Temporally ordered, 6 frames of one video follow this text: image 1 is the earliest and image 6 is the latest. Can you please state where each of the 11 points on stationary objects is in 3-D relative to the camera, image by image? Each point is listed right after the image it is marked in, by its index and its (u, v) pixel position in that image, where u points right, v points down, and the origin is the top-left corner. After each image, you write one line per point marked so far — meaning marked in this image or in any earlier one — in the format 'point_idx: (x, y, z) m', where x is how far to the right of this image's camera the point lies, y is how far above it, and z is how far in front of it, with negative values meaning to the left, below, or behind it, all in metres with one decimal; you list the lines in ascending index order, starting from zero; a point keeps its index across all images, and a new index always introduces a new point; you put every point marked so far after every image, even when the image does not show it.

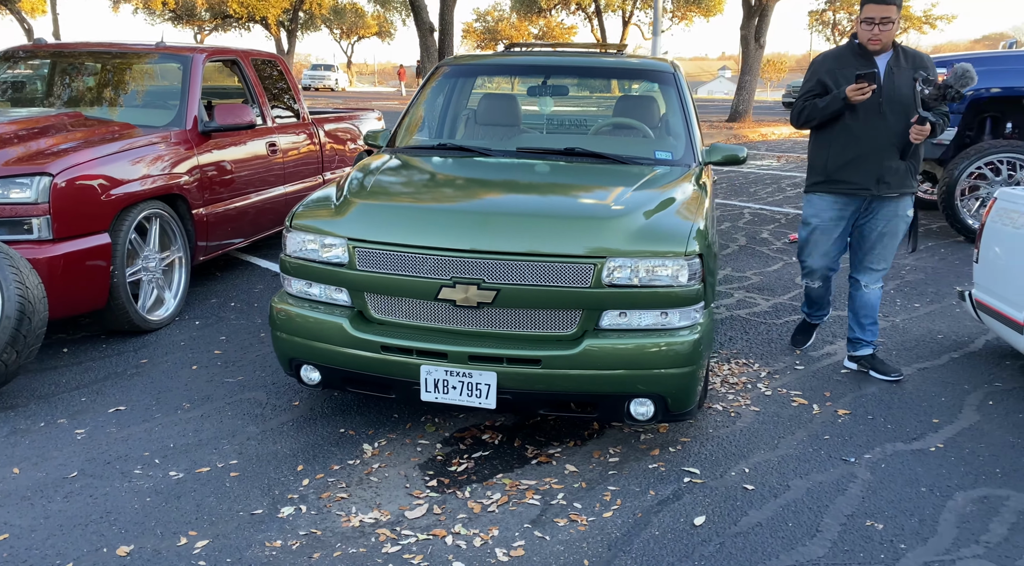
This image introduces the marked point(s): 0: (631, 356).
0: (+0.5, -0.3, +3.0) m
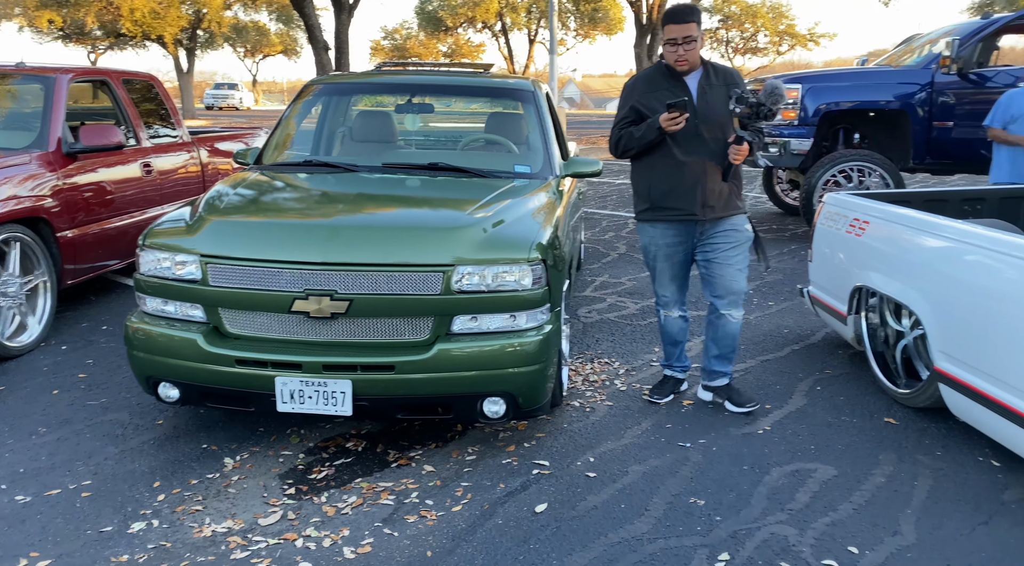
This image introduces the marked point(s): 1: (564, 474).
0: (-0.1, -0.3, +3.2) m
1: (+0.2, -0.8, +3.1) m
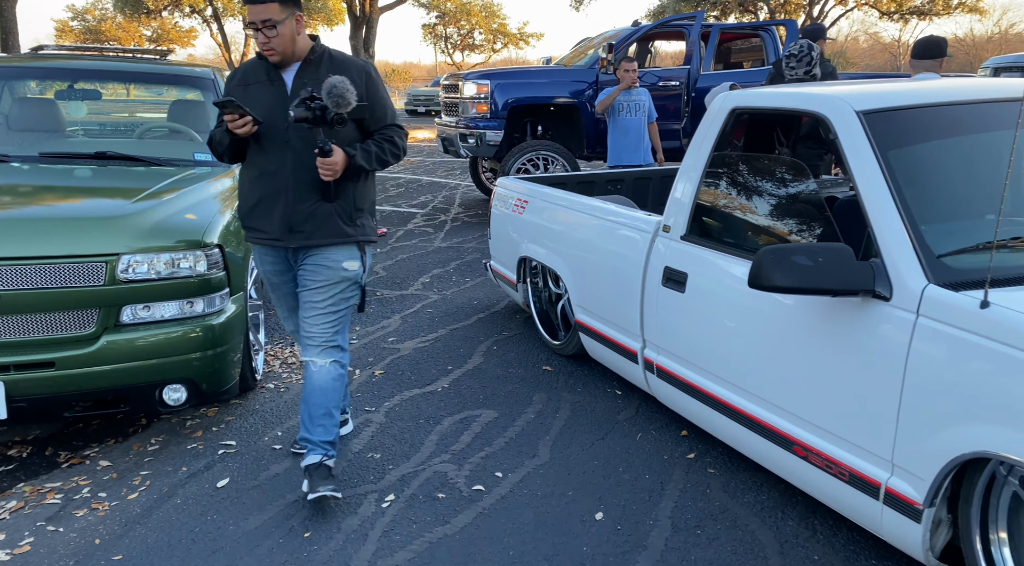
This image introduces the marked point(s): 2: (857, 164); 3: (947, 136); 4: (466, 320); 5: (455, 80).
0: (-1.5, -0.3, +3.2) m
1: (-1.2, -0.7, +3.3) m
2: (+1.2, +0.4, +2.5) m
3: (+1.5, +0.5, +2.6) m
4: (-0.3, -0.2, +5.1) m
5: (-0.7, +2.4, +8.7) m
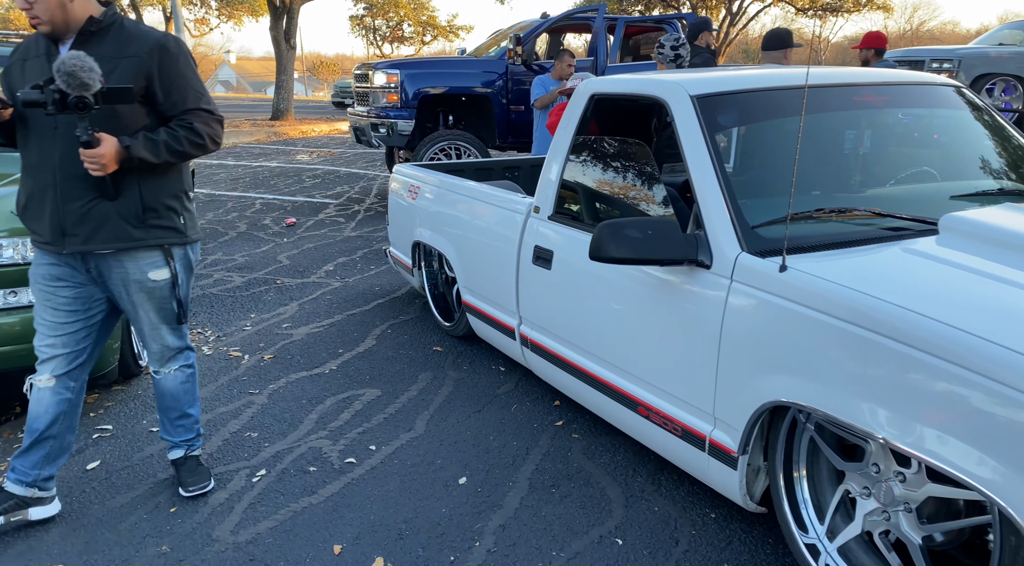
0: (-2.1, -0.2, +3.2) m
1: (-1.7, -0.7, +3.3) m
2: (+0.6, +0.5, +2.7) m
3: (+1.0, +0.6, +2.8) m
4: (-1.0, -0.1, +5.2) m
5: (-1.7, +2.5, +8.8) m
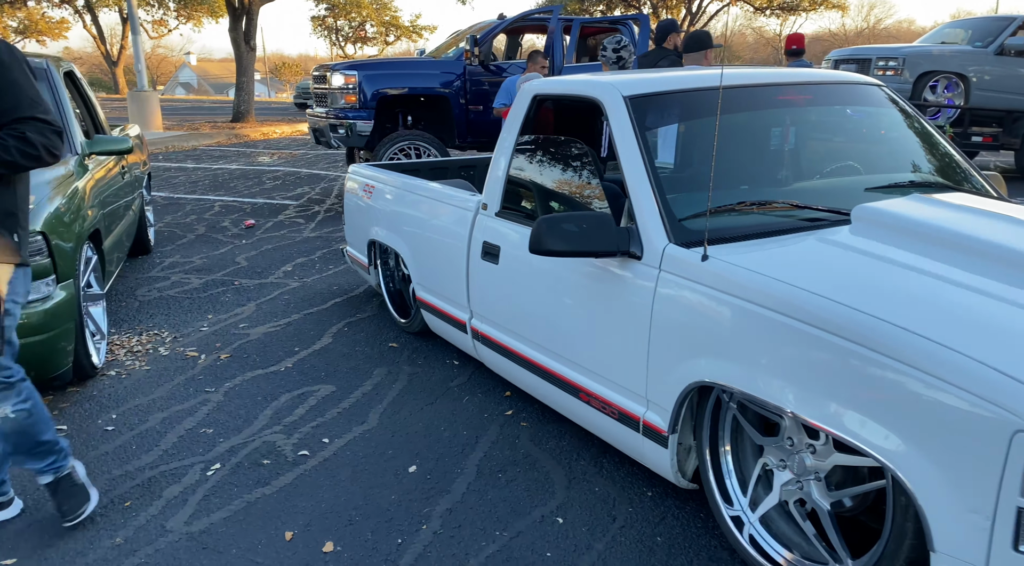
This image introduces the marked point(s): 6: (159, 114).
0: (-2.3, -0.2, +3.2) m
1: (-1.9, -0.7, +3.3) m
2: (+0.4, +0.5, +2.9) m
3: (+0.8, +0.7, +3.0) m
4: (-1.3, -0.1, +5.2) m
5: (-2.2, +2.5, +8.8) m
6: (-8.1, +3.9, +16.9) m
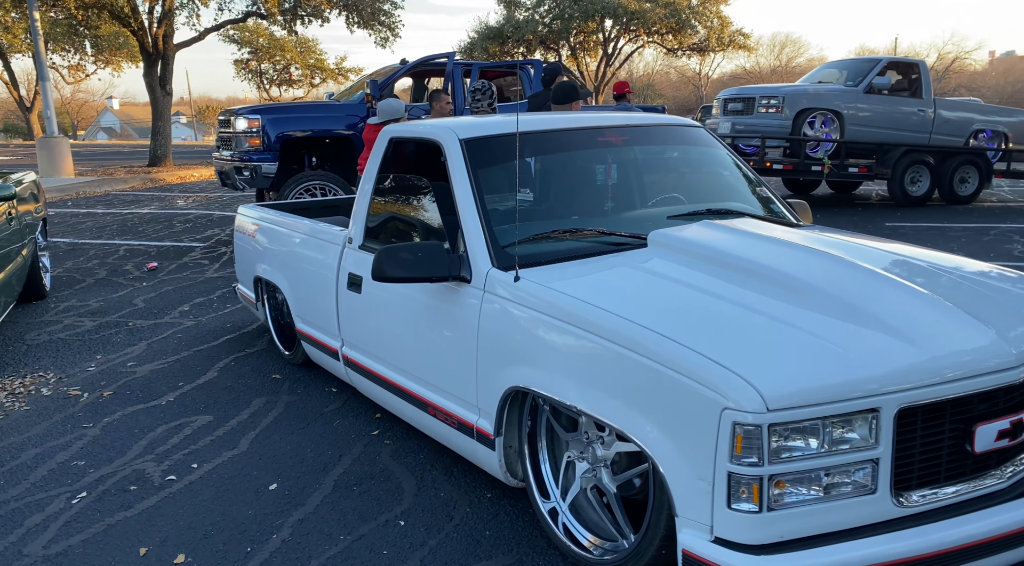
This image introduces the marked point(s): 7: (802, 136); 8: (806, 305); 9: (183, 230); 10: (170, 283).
0: (-3.0, -0.4, +3.3) m
1: (-2.6, -0.9, +3.4) m
2: (-0.2, +0.4, +3.2) m
3: (+0.1, +0.6, +3.3) m
4: (-2.2, -0.4, +5.4) m
5: (-3.4, +2.0, +9.0) m
6: (-9.9, +2.8, +16.7) m
7: (+4.2, +2.1, +10.7) m
8: (+0.9, -0.1, +2.4) m
9: (-4.4, +0.7, +10.0) m
10: (-3.3, 0.0, +7.1) m
